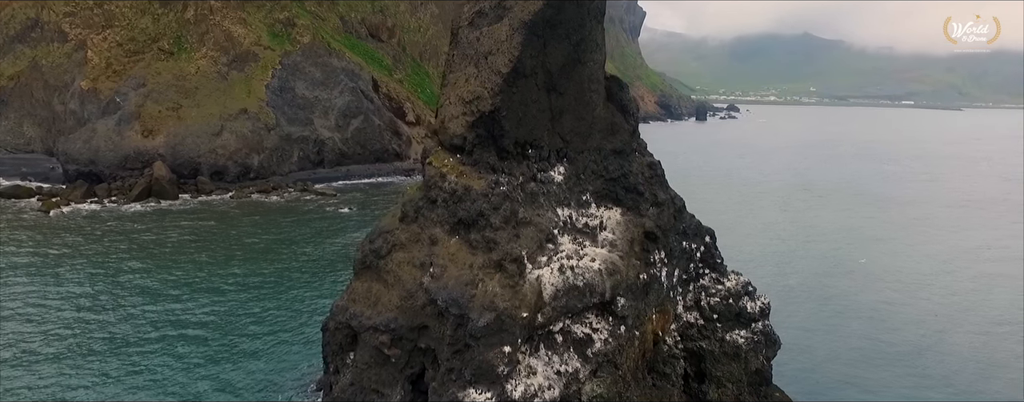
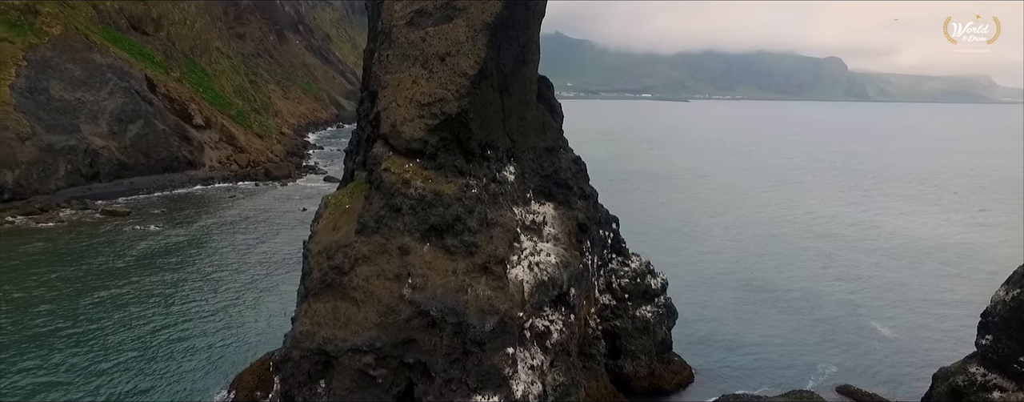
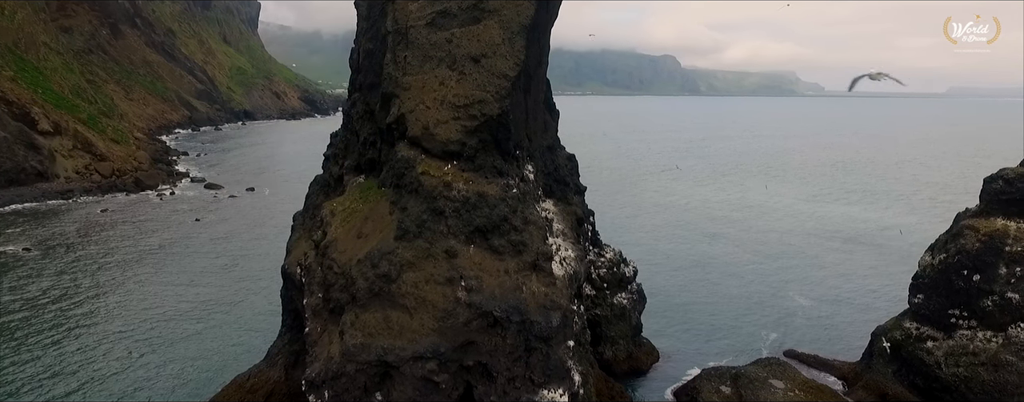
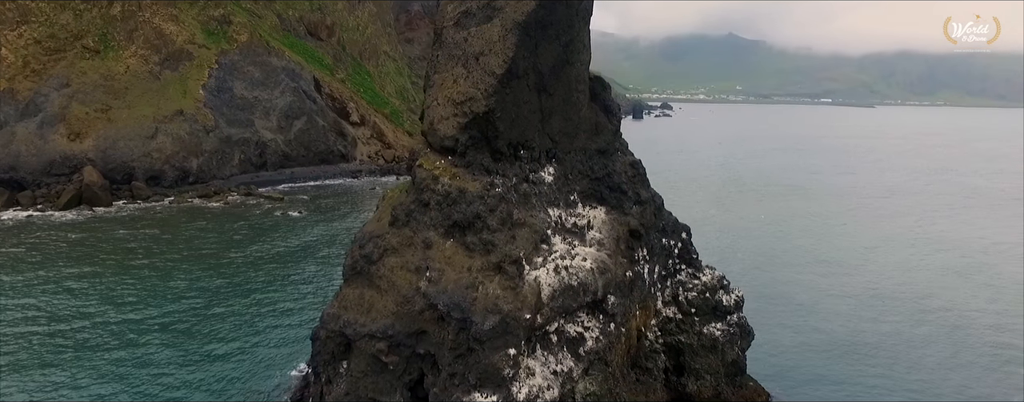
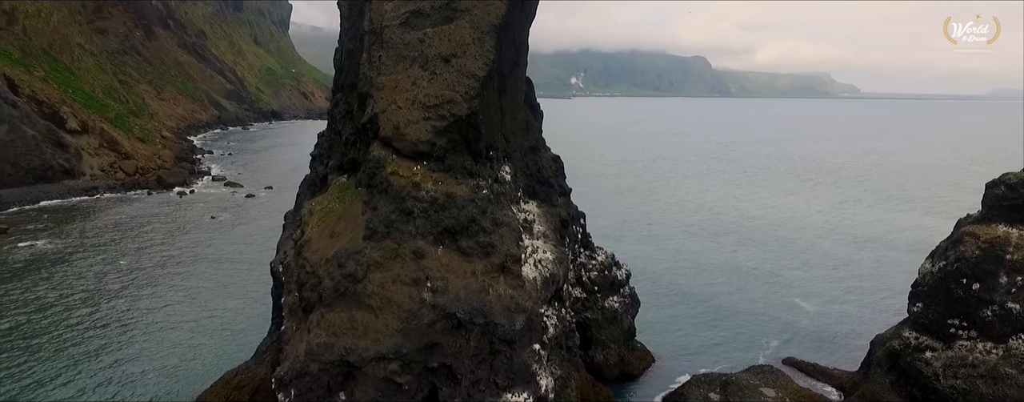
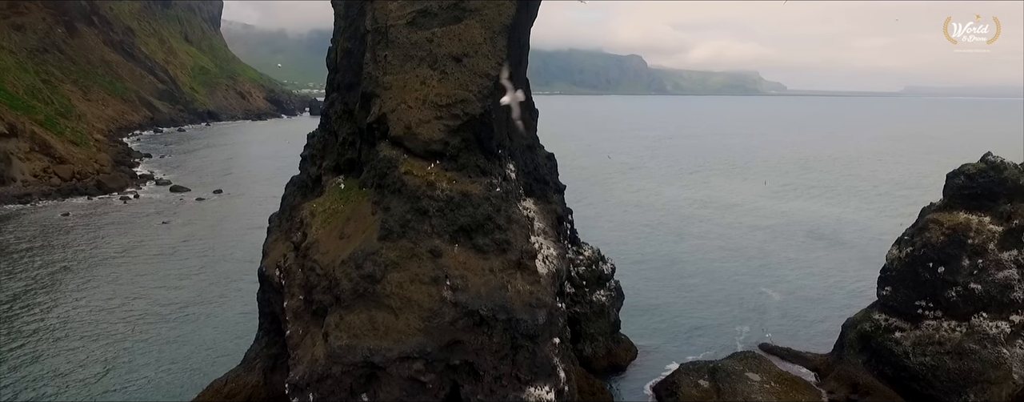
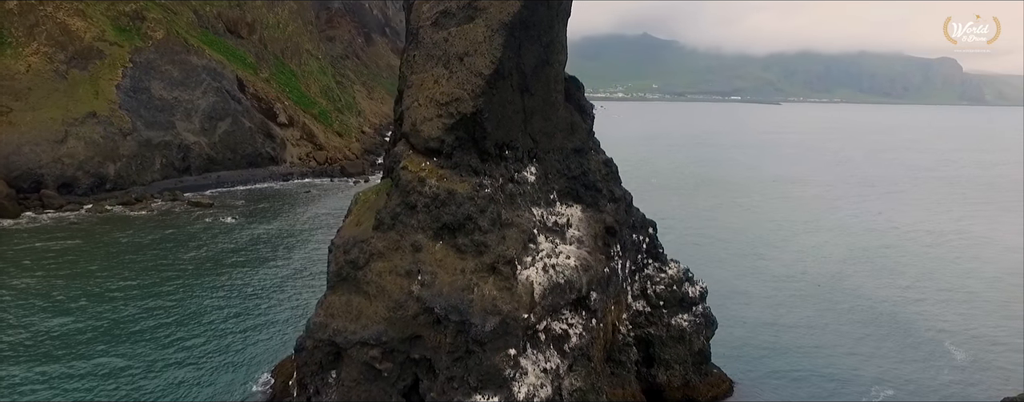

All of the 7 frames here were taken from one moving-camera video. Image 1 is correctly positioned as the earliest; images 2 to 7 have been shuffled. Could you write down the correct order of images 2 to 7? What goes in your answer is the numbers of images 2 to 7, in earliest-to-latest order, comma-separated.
4, 7, 2, 5, 3, 6
